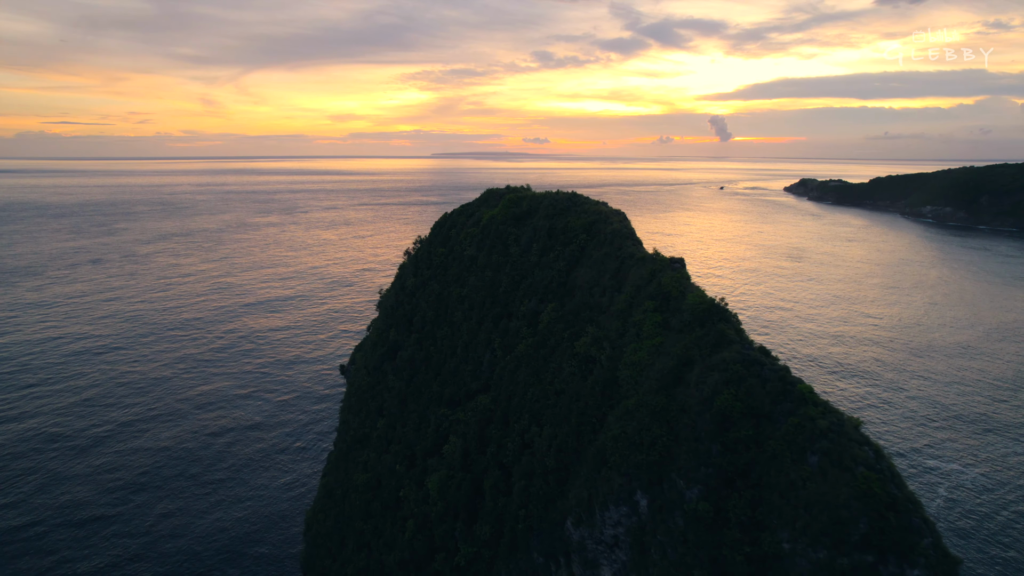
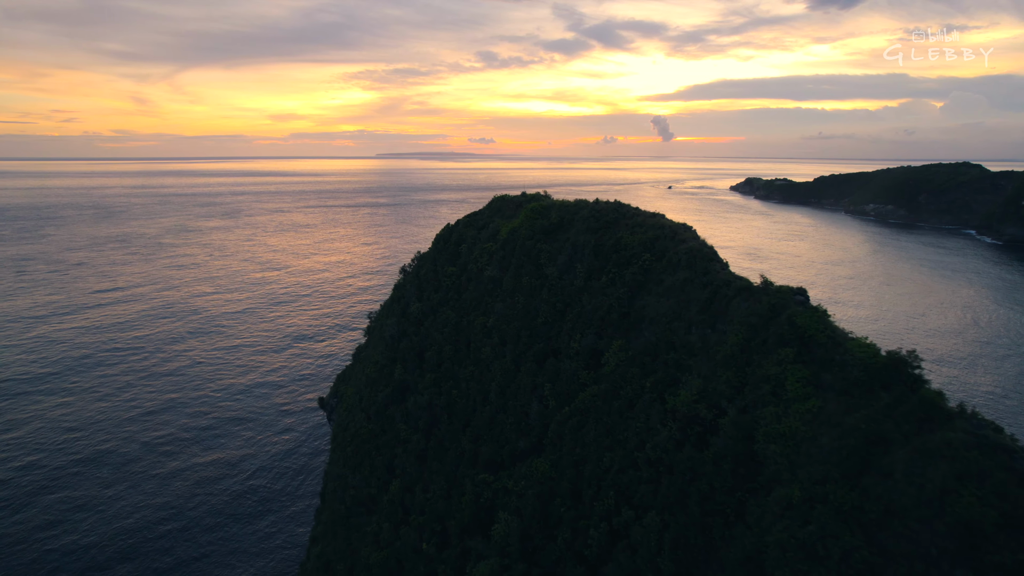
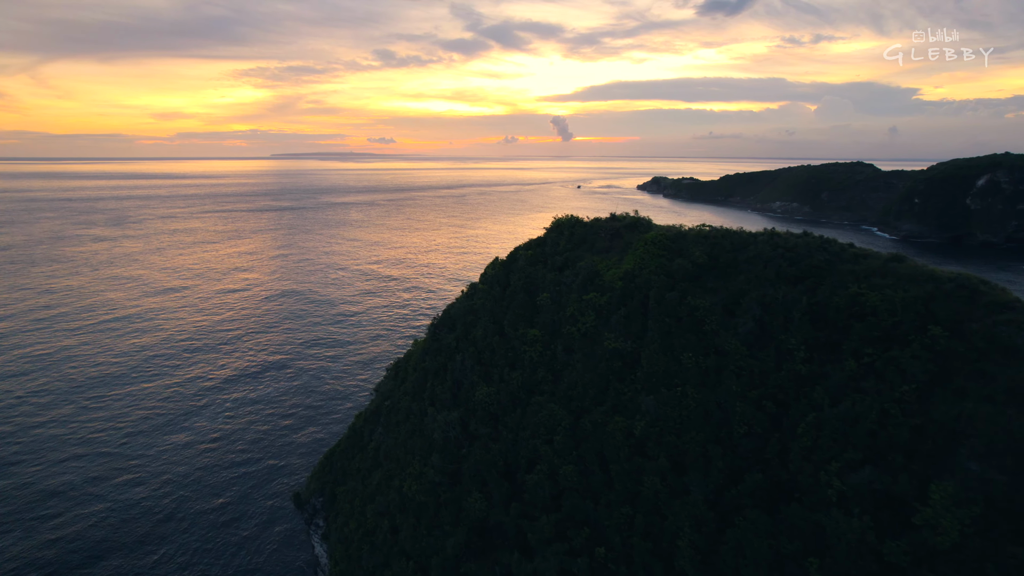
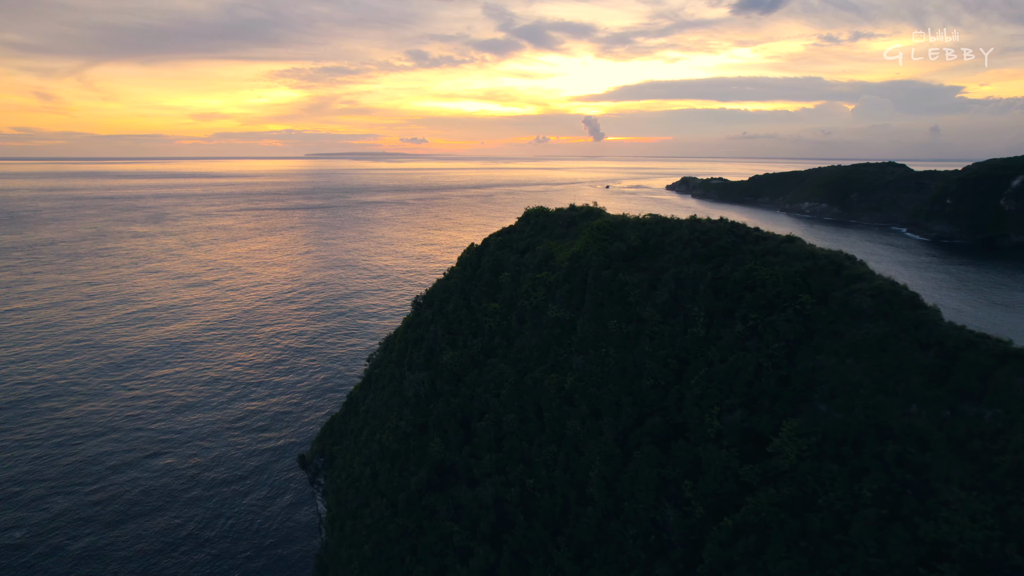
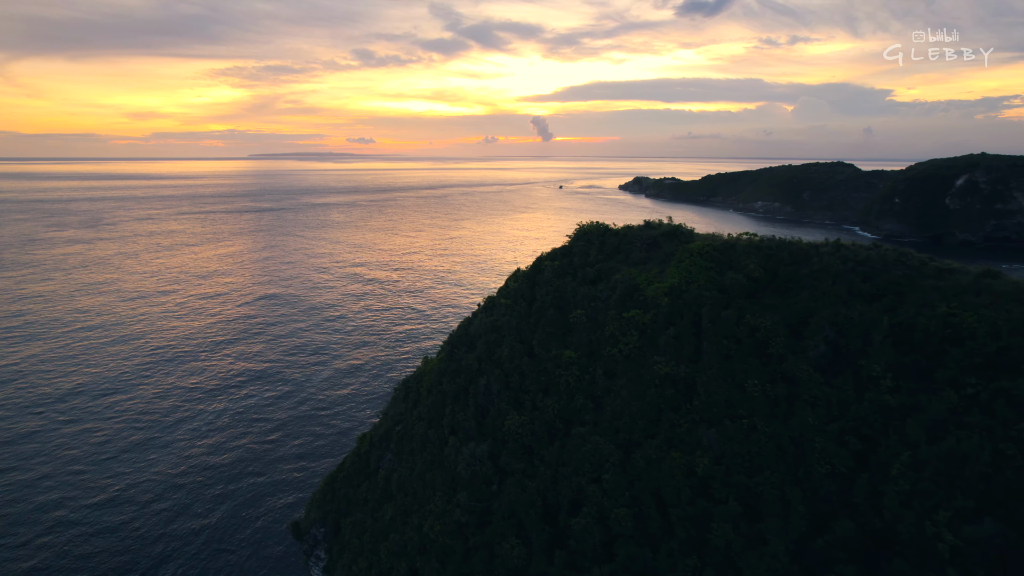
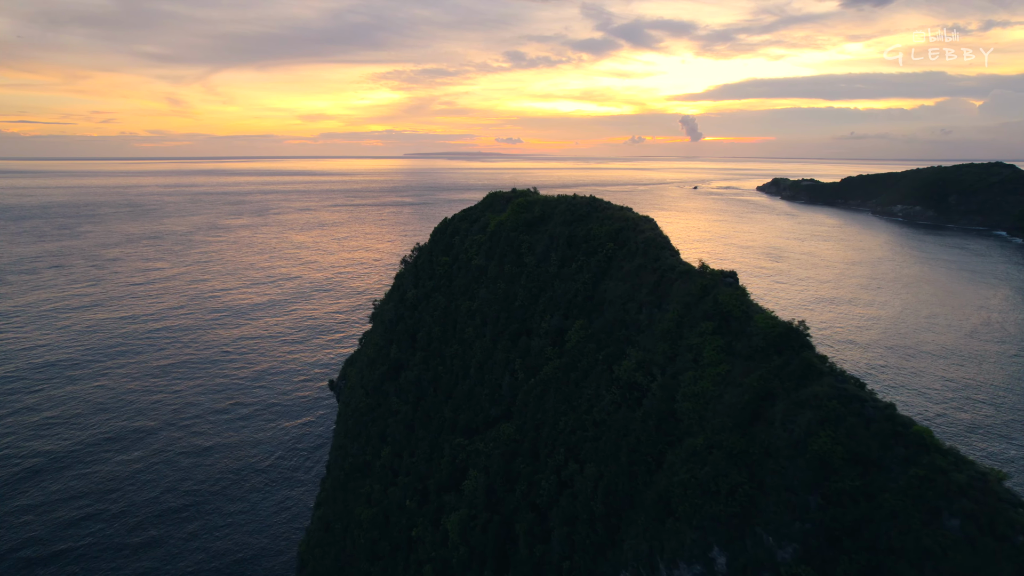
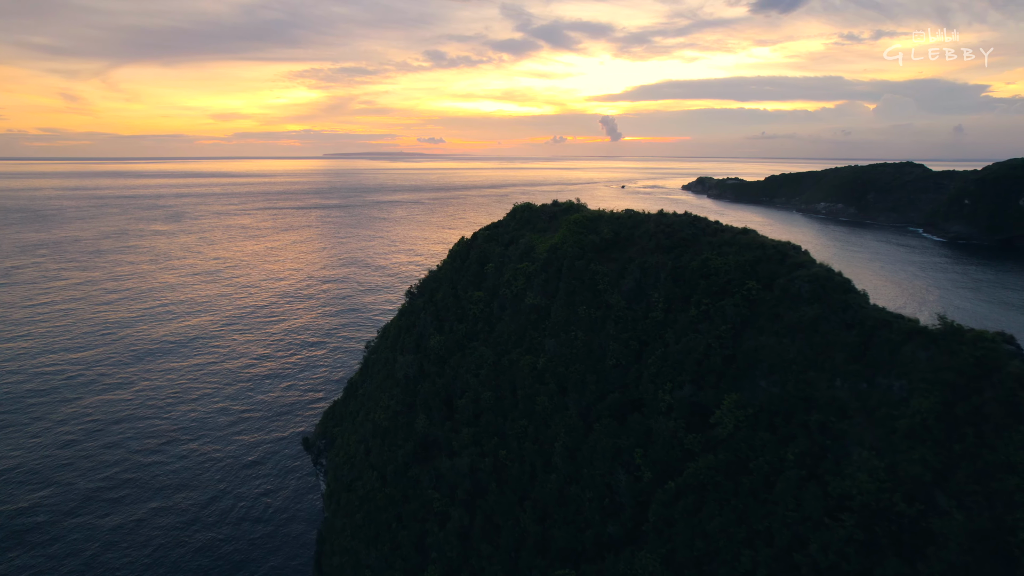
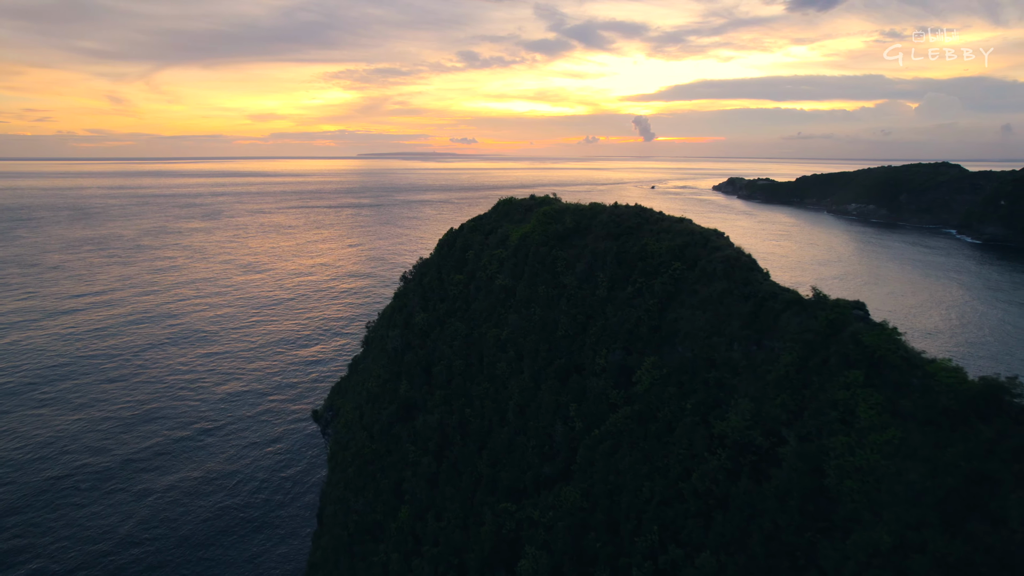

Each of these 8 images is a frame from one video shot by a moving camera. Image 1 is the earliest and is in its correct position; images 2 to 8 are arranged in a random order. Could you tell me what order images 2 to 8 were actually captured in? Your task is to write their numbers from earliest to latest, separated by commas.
6, 2, 8, 7, 4, 3, 5
